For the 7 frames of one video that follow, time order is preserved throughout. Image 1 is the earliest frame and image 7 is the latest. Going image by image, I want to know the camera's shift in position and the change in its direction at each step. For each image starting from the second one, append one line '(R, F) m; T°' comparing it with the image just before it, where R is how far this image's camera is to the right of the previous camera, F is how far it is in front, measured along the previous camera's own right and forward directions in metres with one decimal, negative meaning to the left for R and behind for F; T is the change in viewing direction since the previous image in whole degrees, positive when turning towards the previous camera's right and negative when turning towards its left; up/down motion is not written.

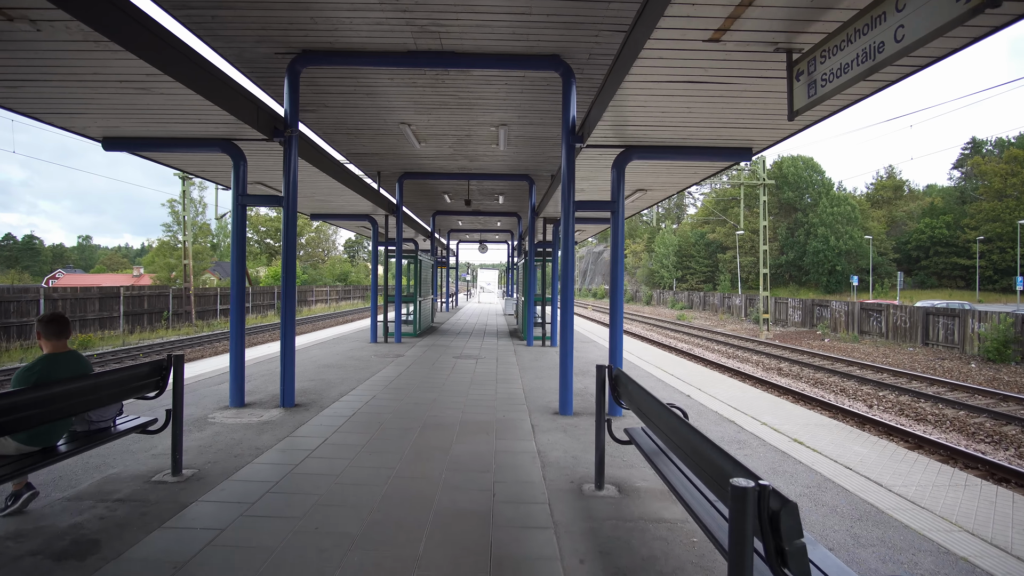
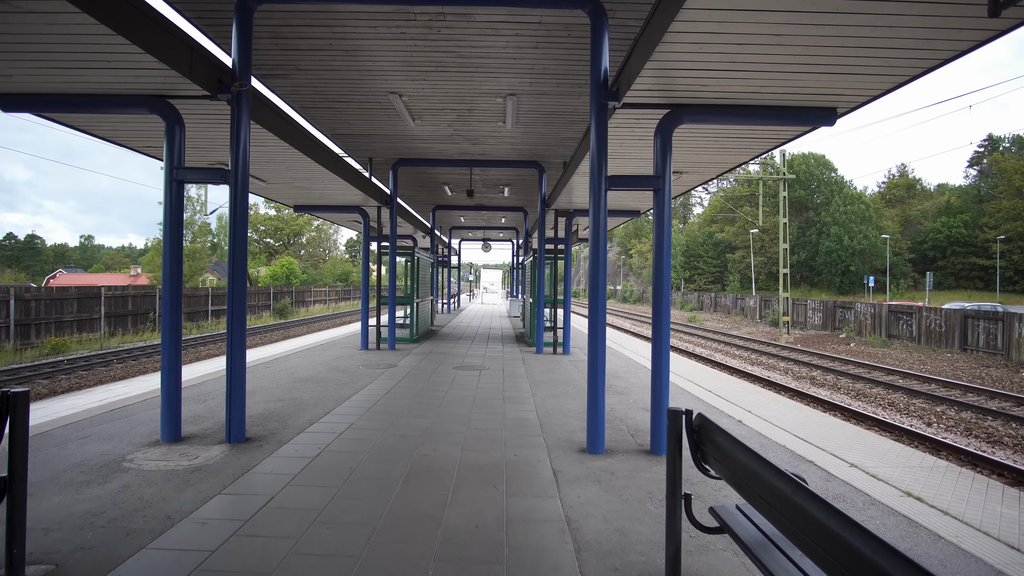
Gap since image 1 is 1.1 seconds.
(-0.1, +1.3) m; 0°
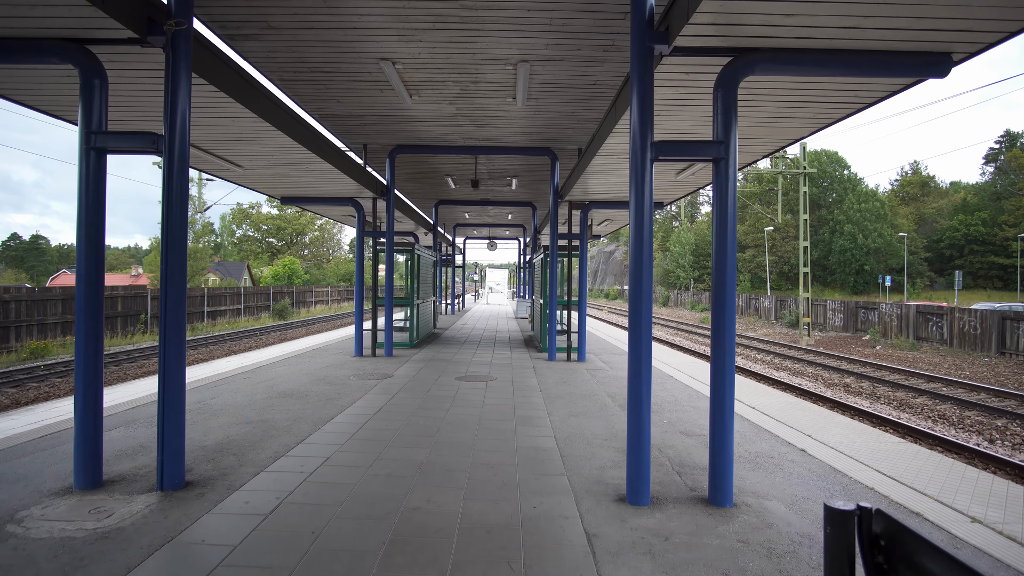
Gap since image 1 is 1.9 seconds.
(-0.1, +1.1) m; 0°
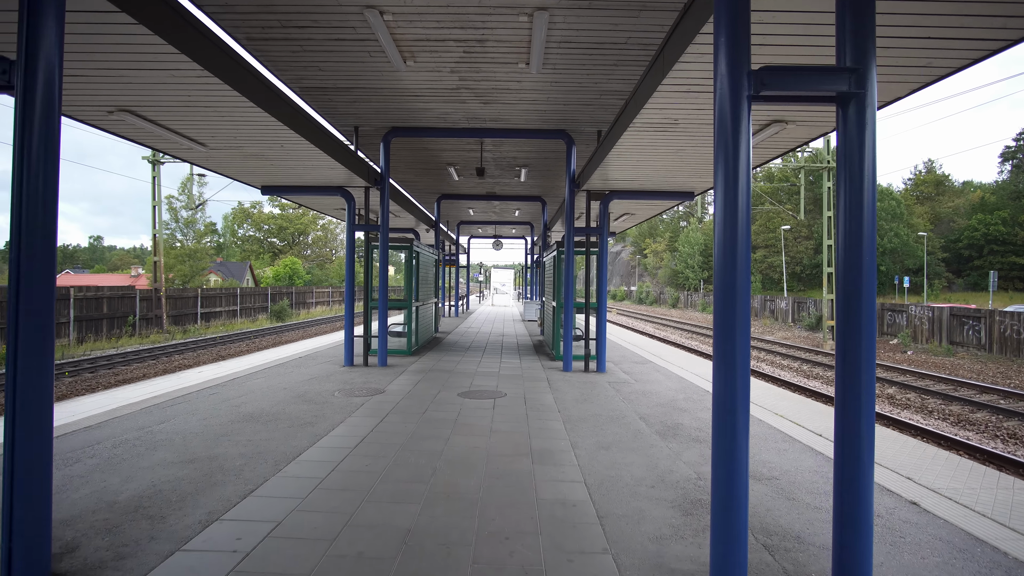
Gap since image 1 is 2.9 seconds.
(-0.1, +1.2) m; 0°
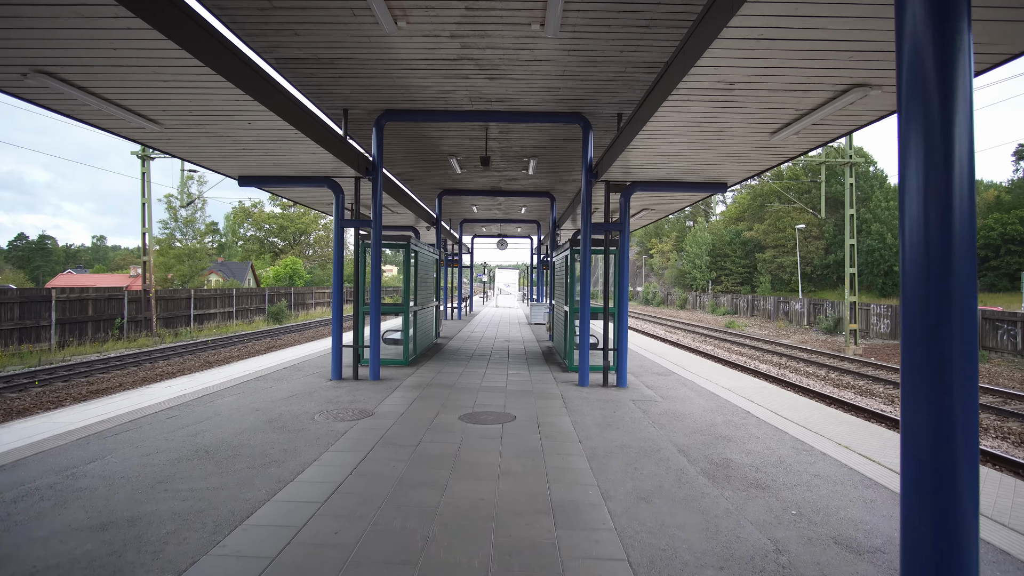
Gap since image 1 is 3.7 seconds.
(-0.1, +1.0) m; 0°
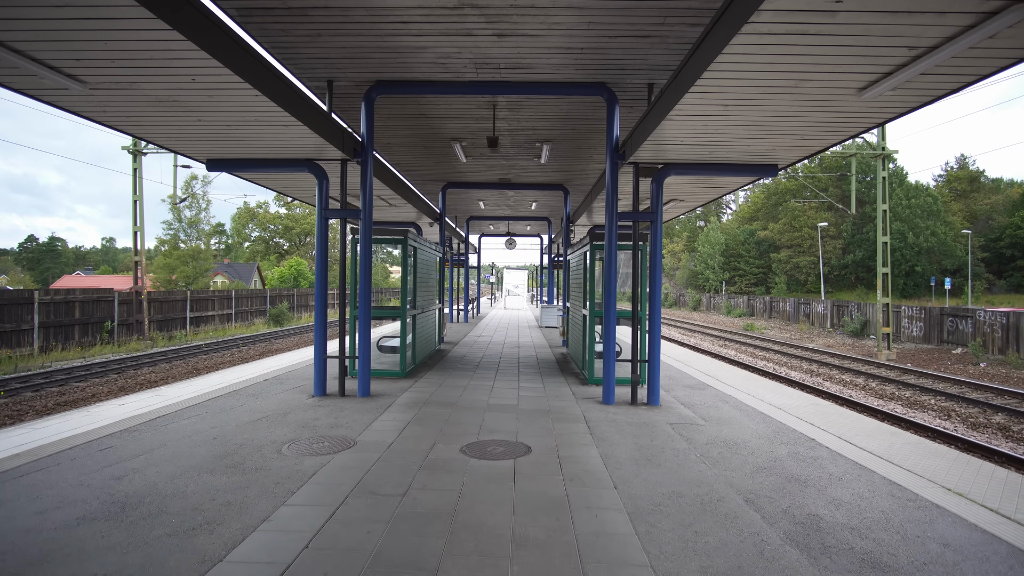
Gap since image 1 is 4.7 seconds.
(0.0, +1.1) m; -1°
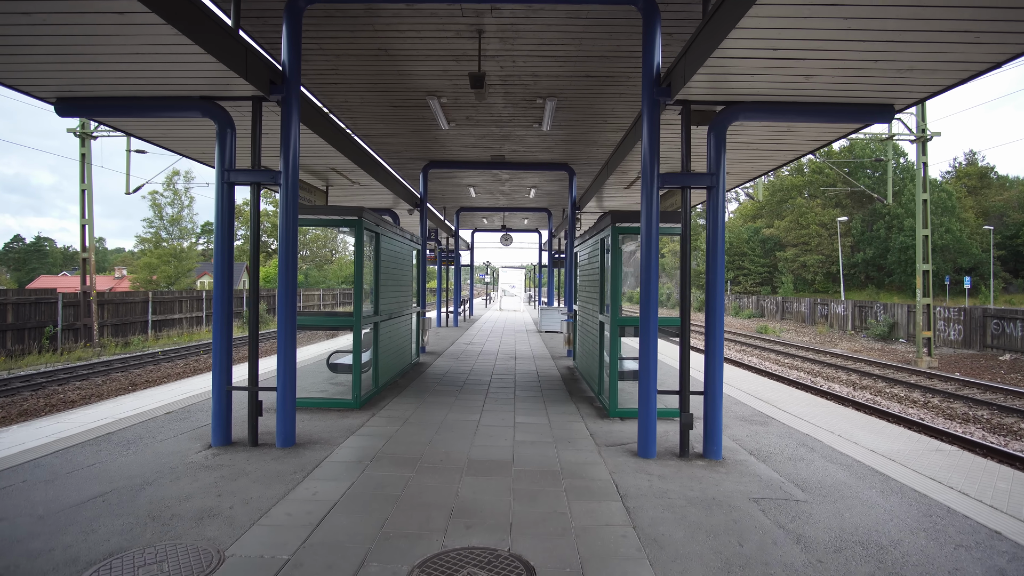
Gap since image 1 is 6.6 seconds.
(0.0, +2.2) m; 0°
